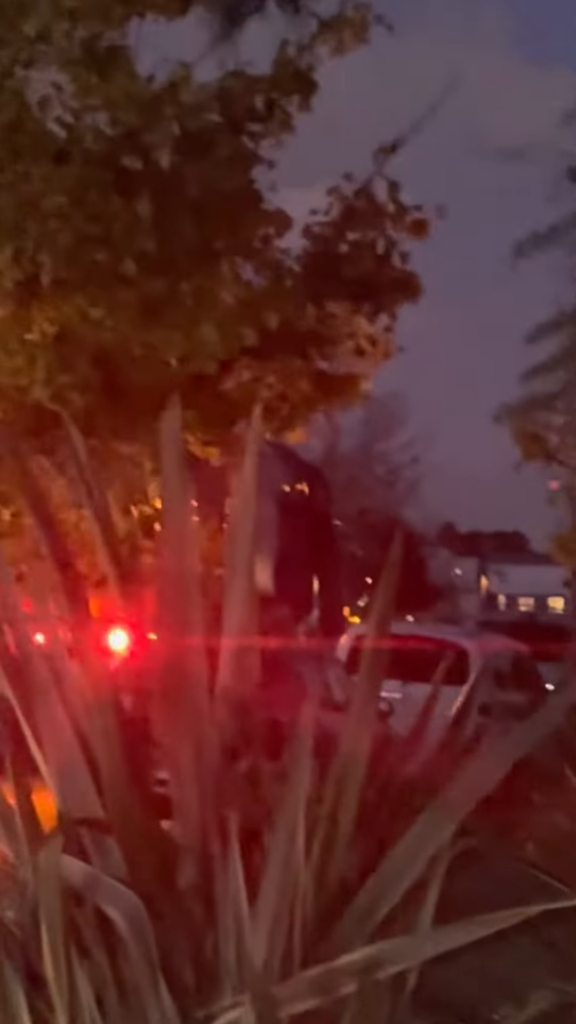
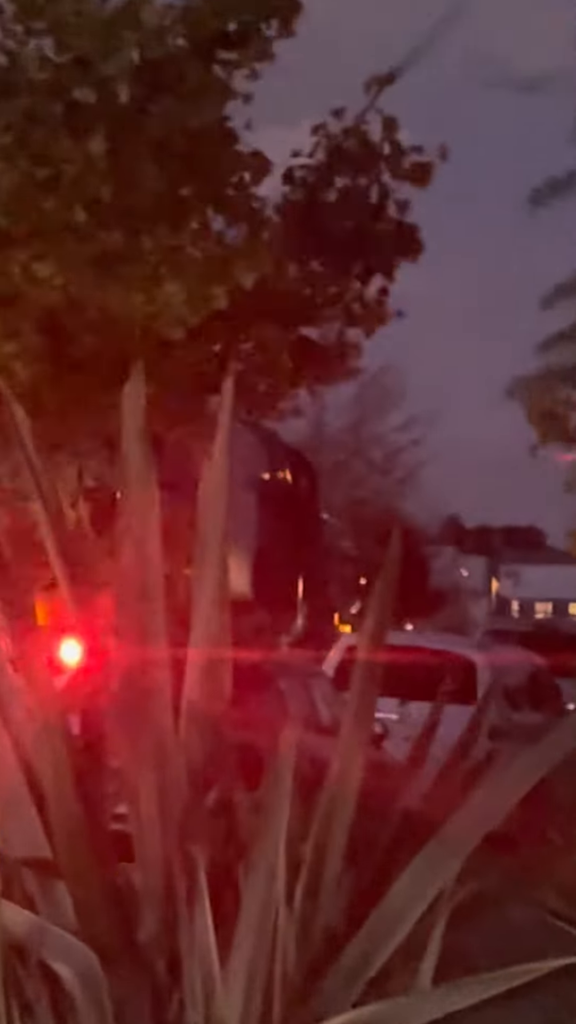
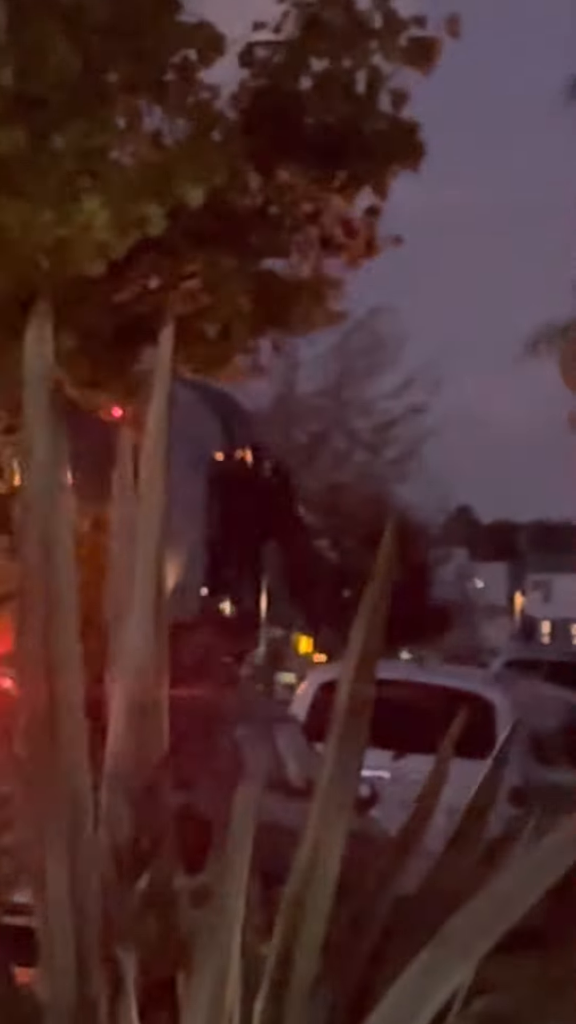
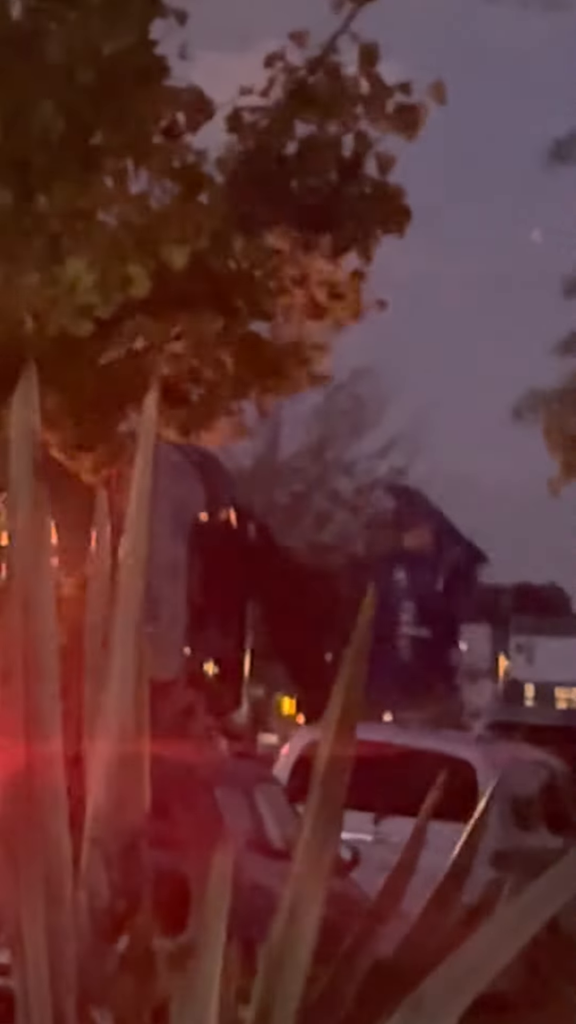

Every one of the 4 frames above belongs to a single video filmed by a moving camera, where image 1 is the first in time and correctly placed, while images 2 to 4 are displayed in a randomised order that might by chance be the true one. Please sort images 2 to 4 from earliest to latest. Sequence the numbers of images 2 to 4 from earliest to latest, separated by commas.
2, 3, 4
